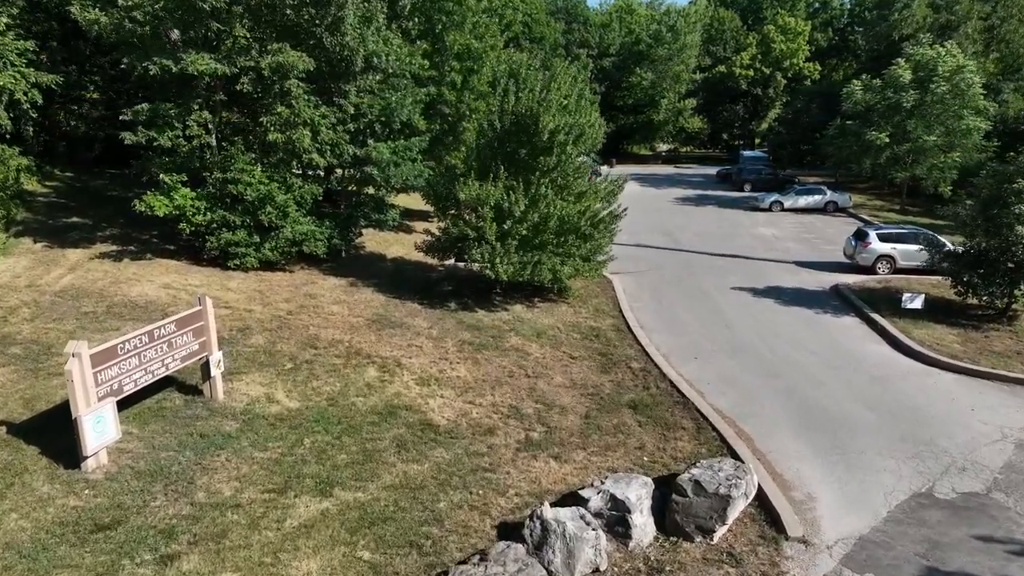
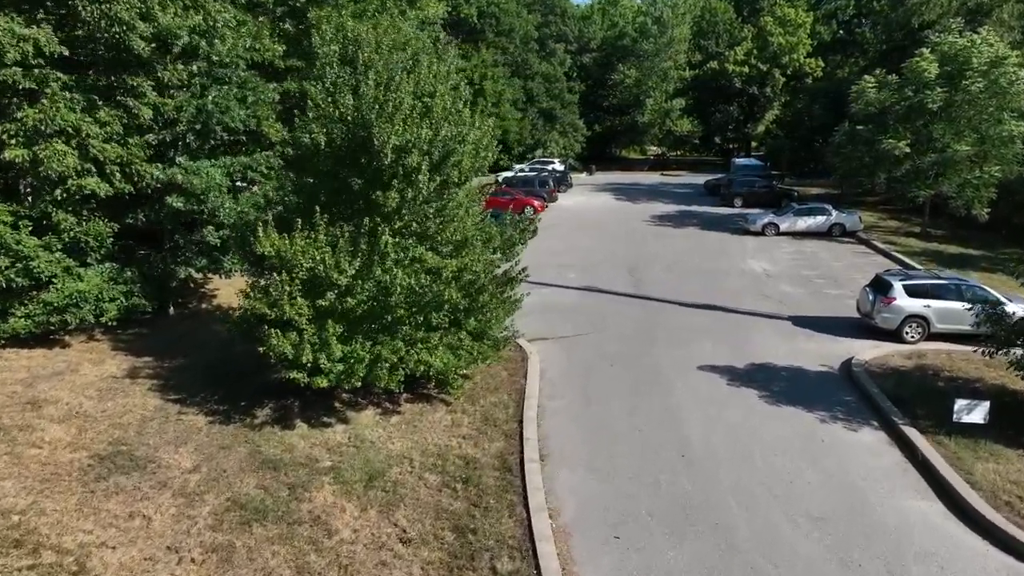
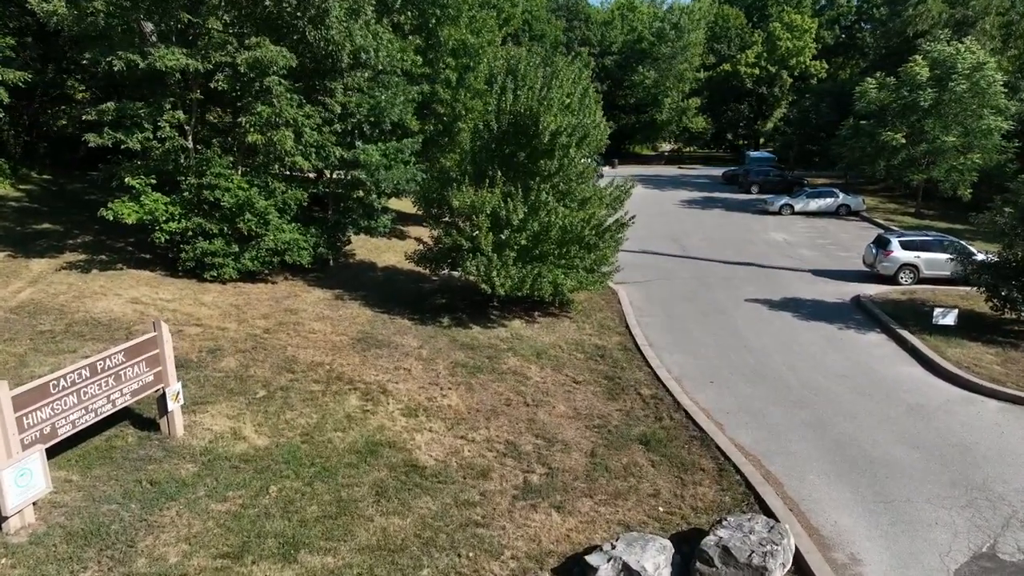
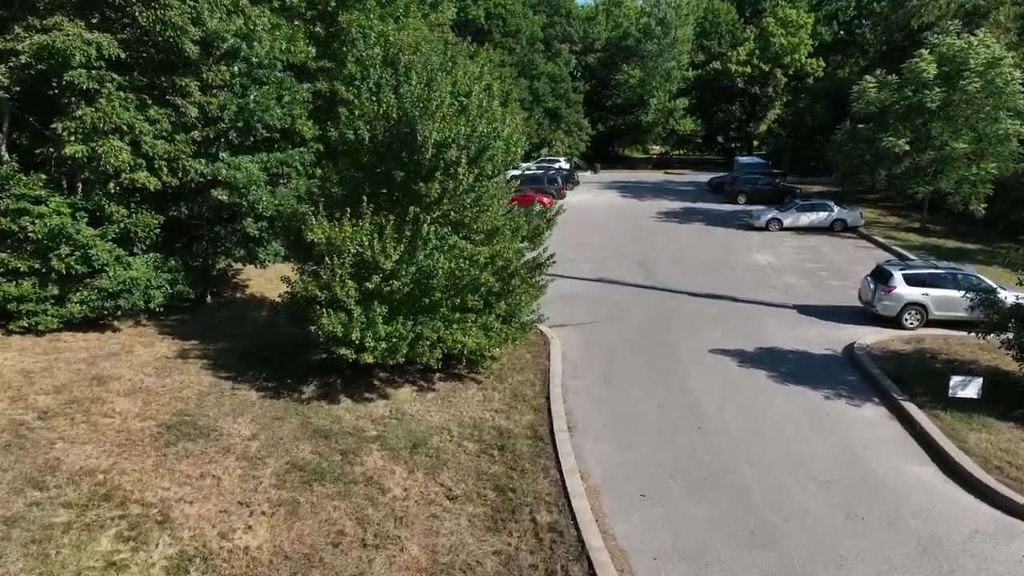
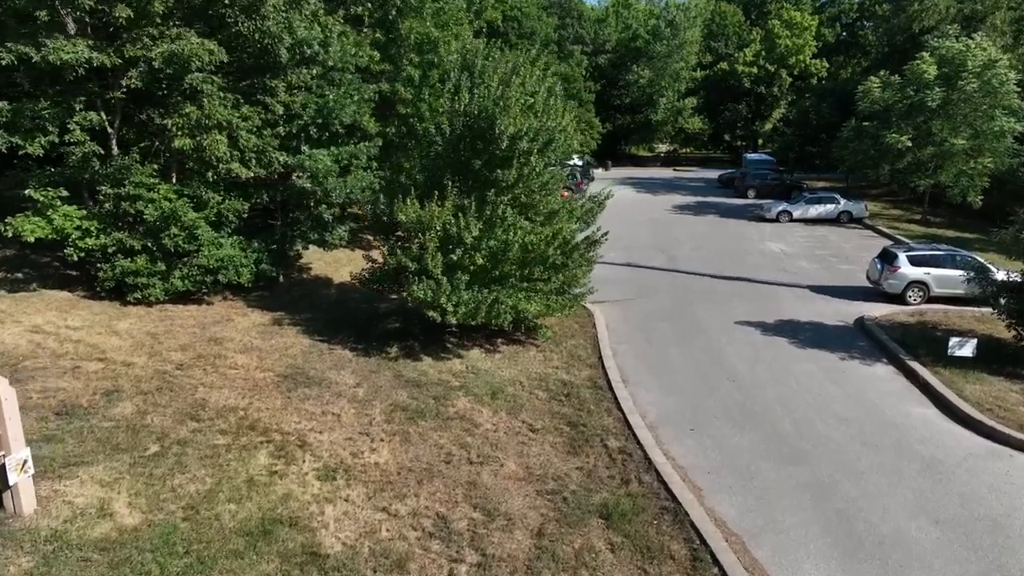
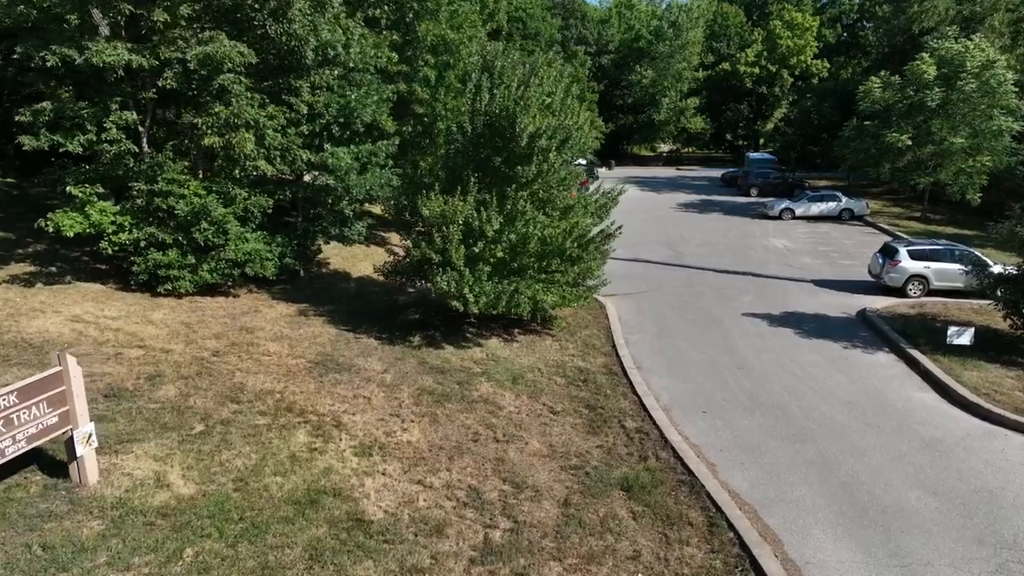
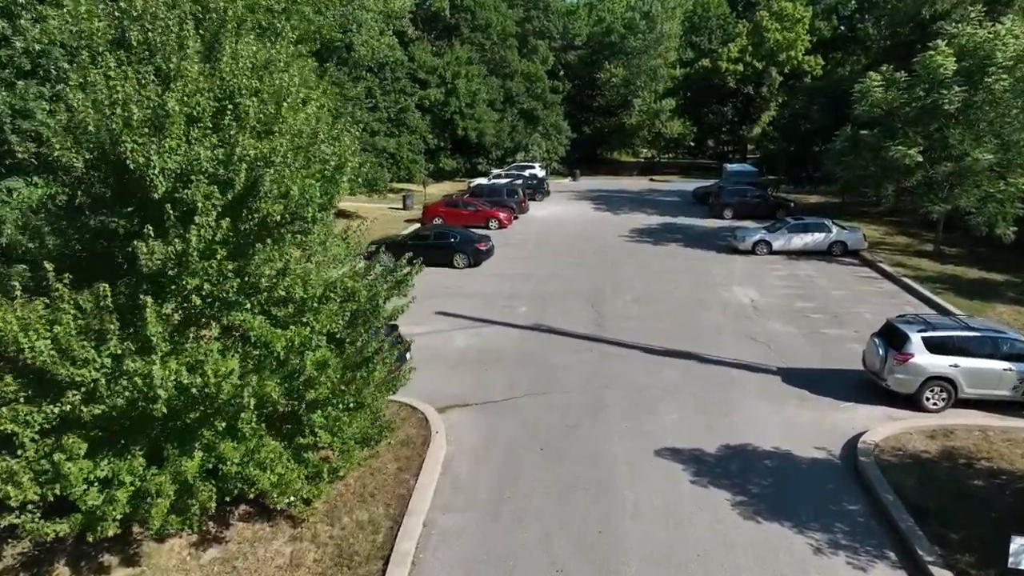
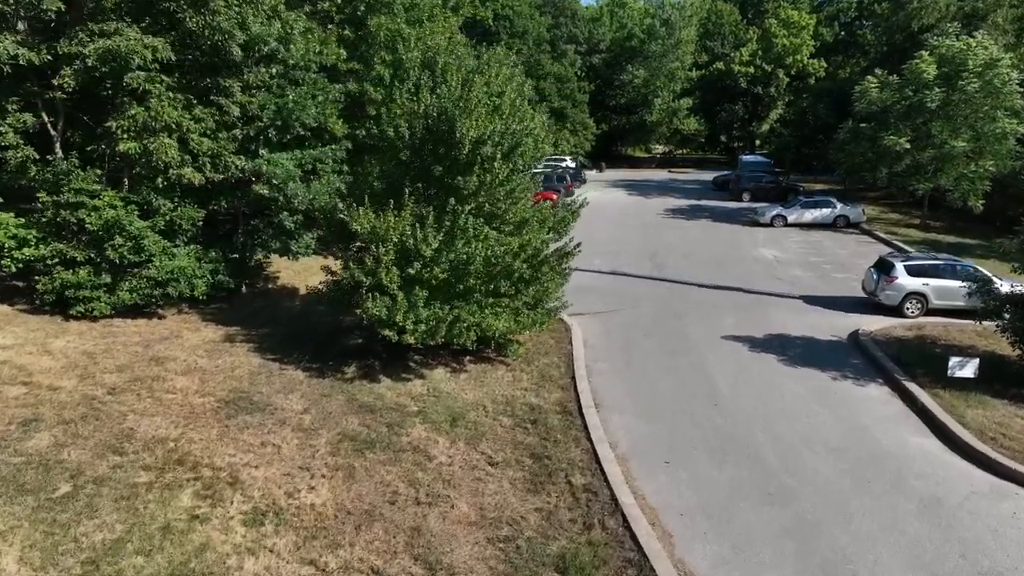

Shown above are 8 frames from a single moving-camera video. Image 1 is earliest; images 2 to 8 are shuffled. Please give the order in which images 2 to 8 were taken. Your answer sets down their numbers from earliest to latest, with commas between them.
3, 6, 5, 8, 4, 2, 7
